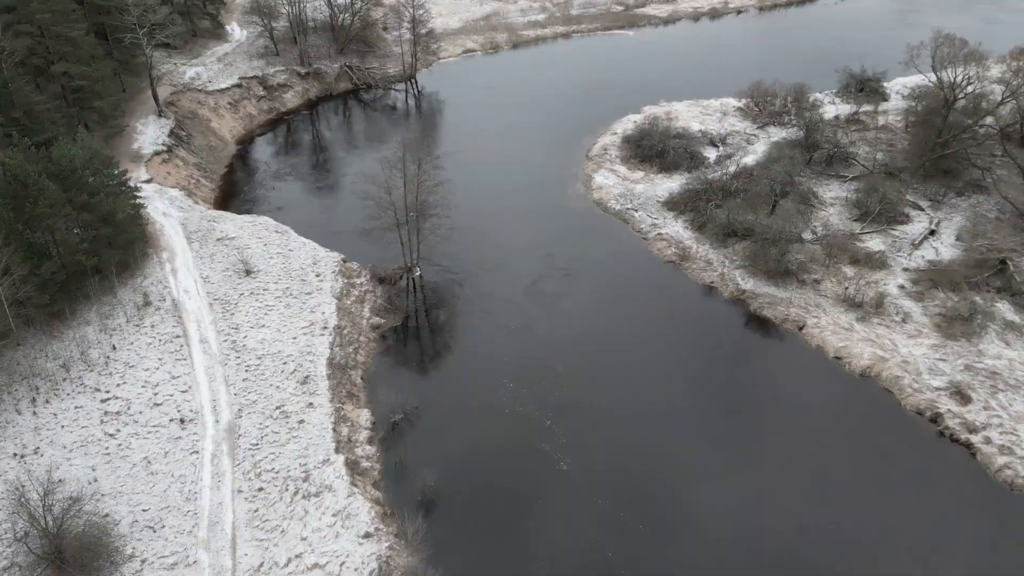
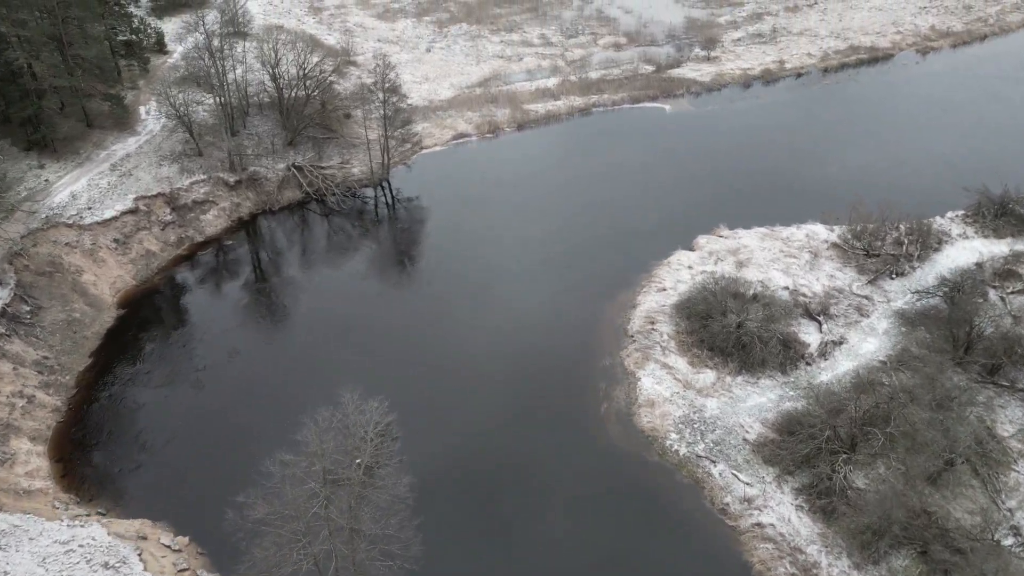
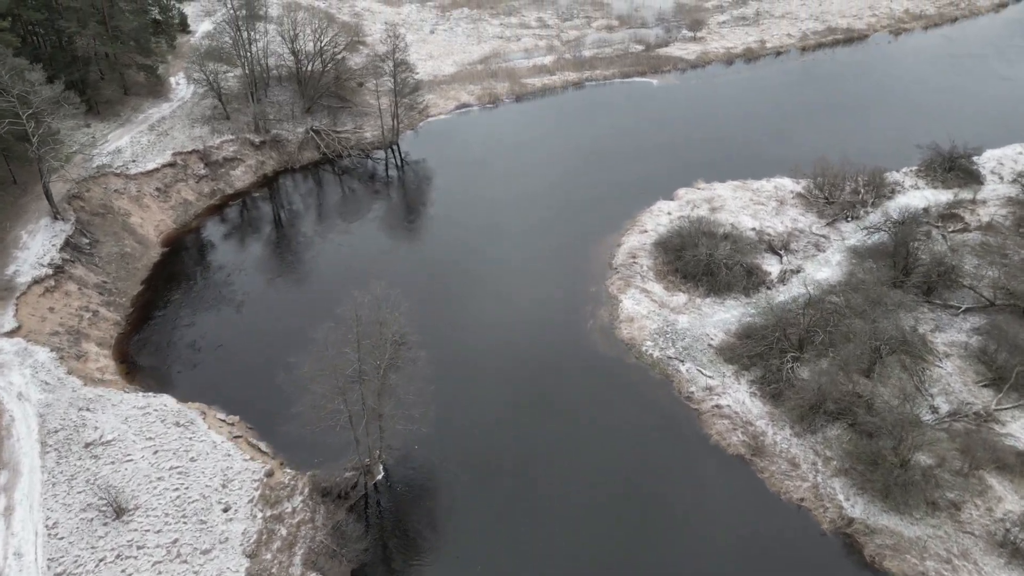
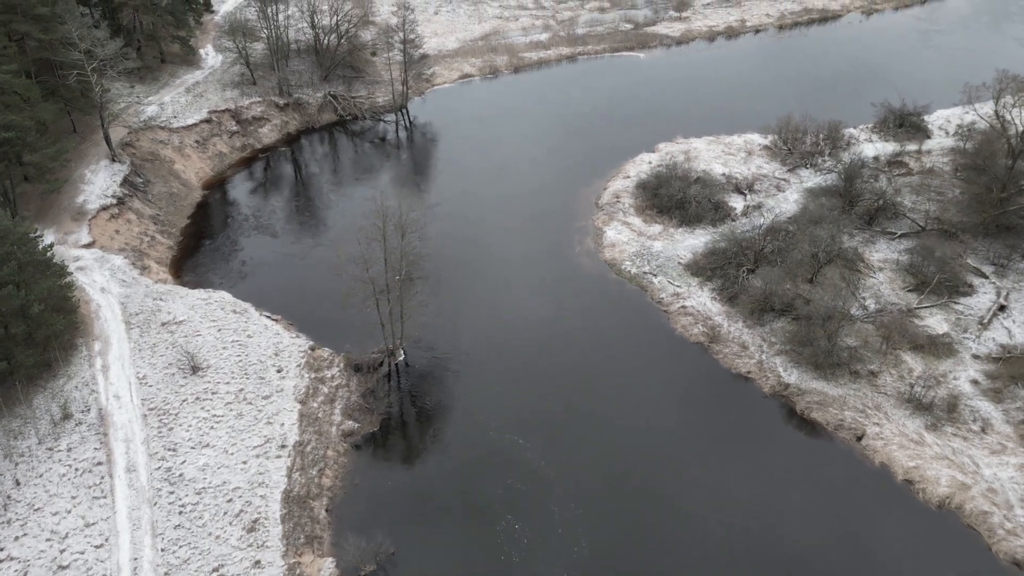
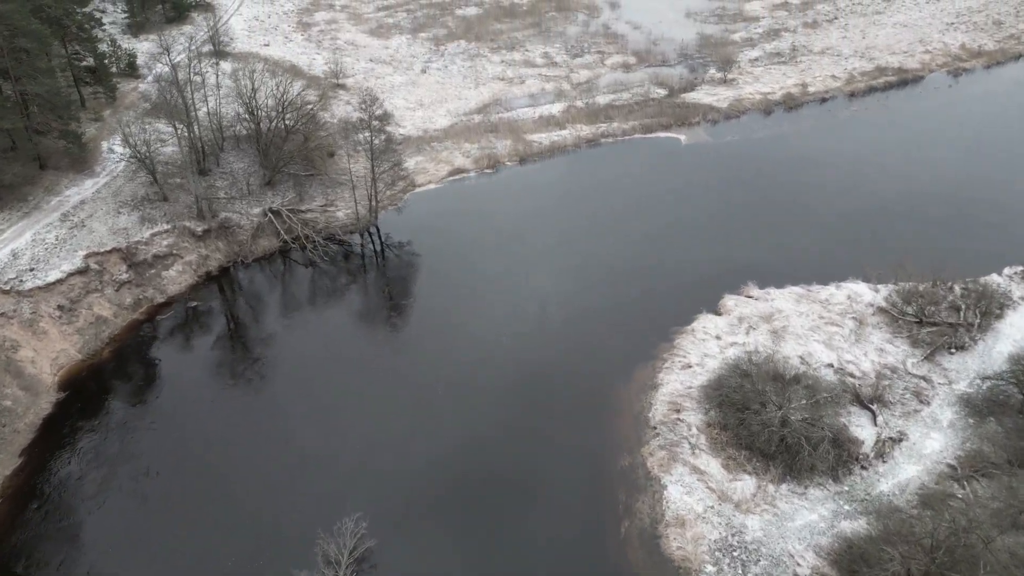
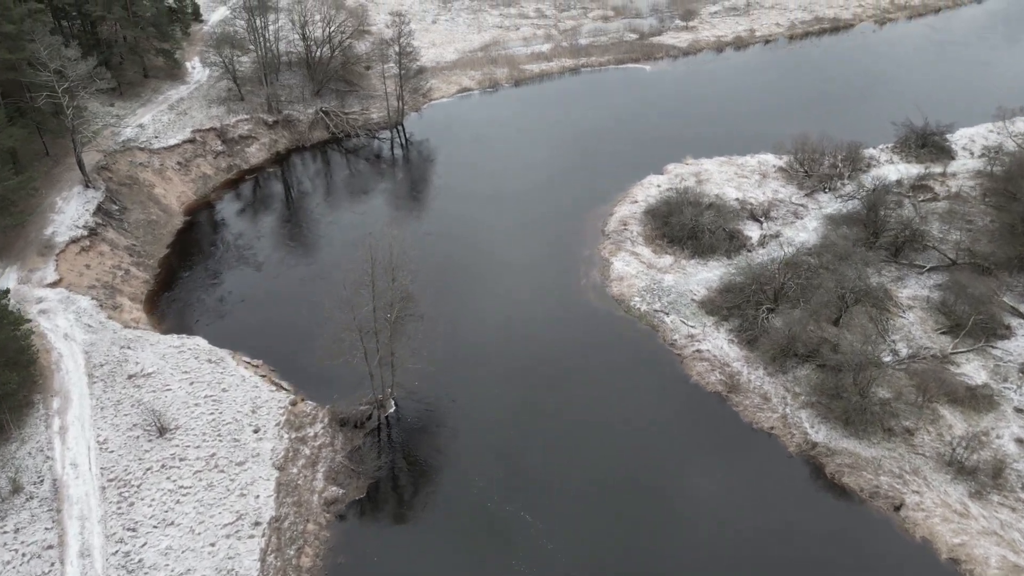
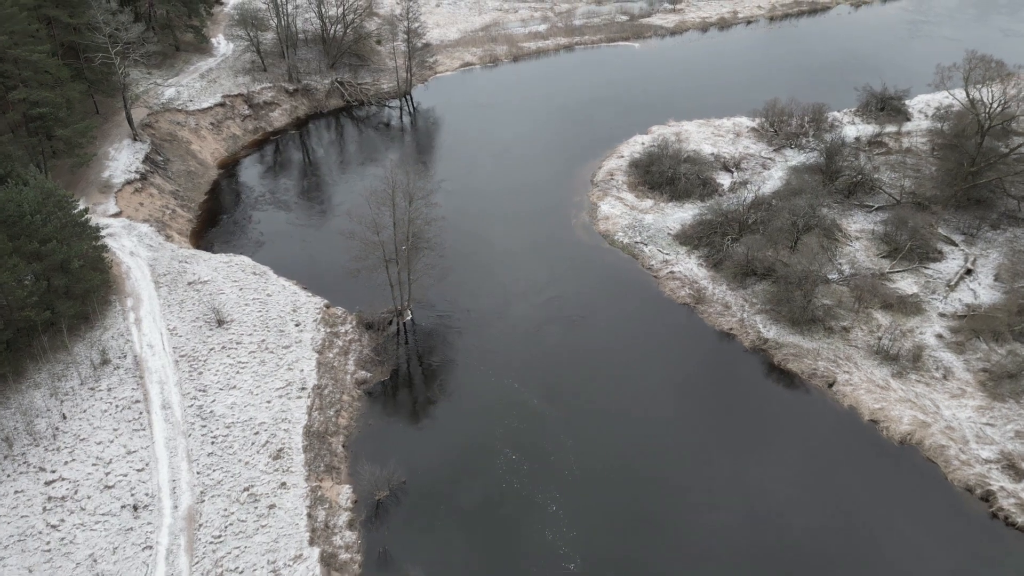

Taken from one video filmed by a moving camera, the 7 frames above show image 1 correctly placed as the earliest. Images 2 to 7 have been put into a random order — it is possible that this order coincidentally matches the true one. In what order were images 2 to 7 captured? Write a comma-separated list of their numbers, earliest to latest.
7, 4, 6, 3, 2, 5
